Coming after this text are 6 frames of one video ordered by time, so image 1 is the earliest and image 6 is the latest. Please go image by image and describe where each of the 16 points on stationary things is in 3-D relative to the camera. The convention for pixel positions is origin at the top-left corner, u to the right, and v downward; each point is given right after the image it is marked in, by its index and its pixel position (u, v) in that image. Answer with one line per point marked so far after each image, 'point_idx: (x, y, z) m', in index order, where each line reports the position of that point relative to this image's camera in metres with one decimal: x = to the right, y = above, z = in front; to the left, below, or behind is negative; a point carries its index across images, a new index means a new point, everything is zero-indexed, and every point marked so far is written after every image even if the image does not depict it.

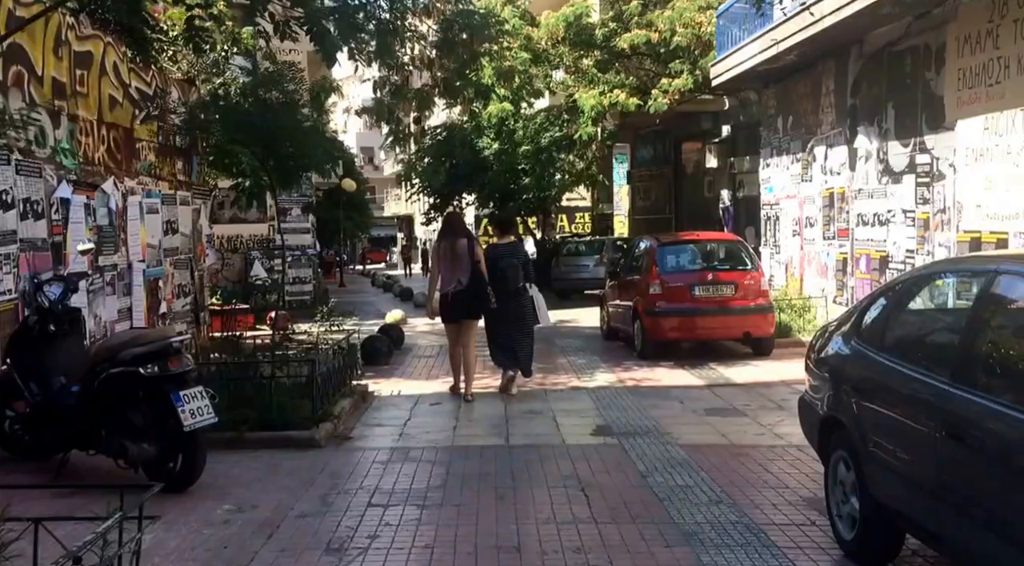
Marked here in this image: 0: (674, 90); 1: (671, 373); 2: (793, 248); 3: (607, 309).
0: (+2.9, +3.4, +18.9) m
1: (+1.7, -1.0, +11.4) m
2: (+3.8, +0.5, +14.2) m
3: (+1.4, -0.4, +15.4) m
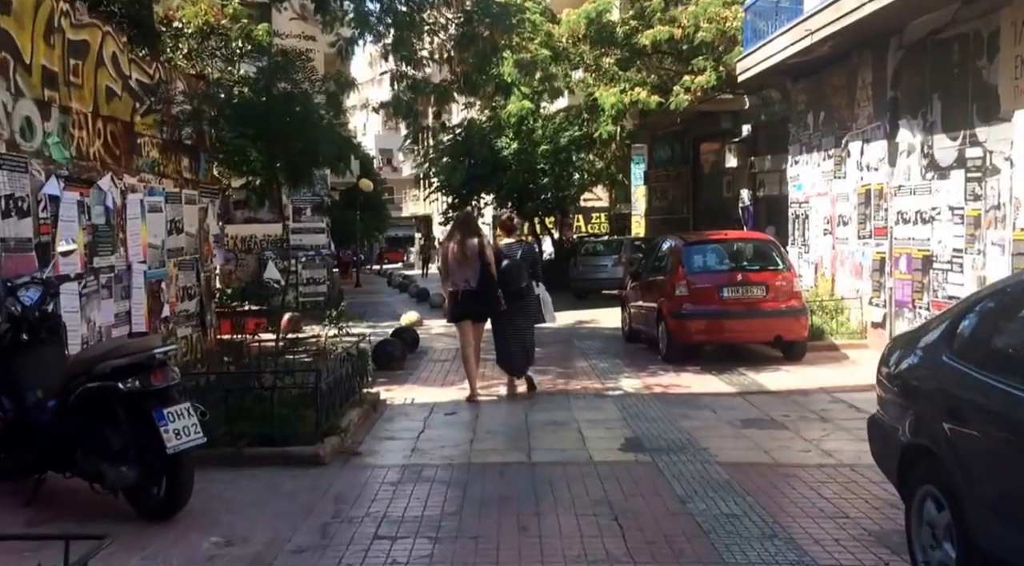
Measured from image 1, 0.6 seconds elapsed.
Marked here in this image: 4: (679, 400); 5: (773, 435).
0: (+3.2, +3.4, +18.2) m
1: (+1.9, -1.0, +10.7) m
2: (+4.0, +0.5, +13.5) m
3: (+1.7, -0.4, +14.8) m
4: (+1.5, -1.1, +9.6) m
5: (+1.9, -1.1, +7.8) m
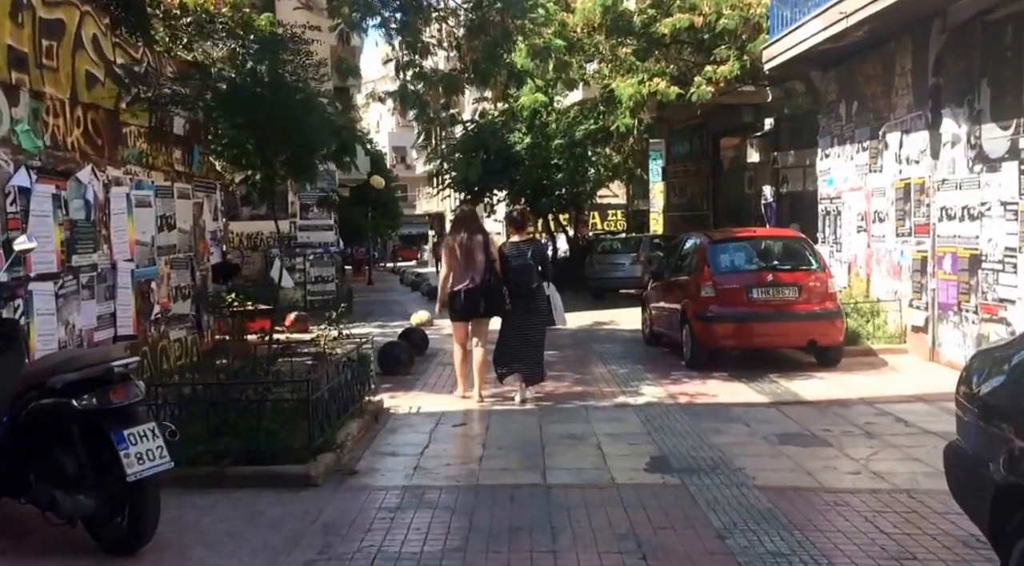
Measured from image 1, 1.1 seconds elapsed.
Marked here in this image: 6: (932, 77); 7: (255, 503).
0: (+3.5, +3.4, +17.5) m
1: (+2.0, -1.0, +10.0) m
2: (+4.2, +0.5, +12.7) m
3: (+1.8, -0.4, +14.1) m
4: (+1.6, -1.1, +8.8) m
5: (+2.0, -1.1, +7.0) m
6: (+4.2, +2.1, +10.5) m
7: (-1.5, -1.3, +6.2) m
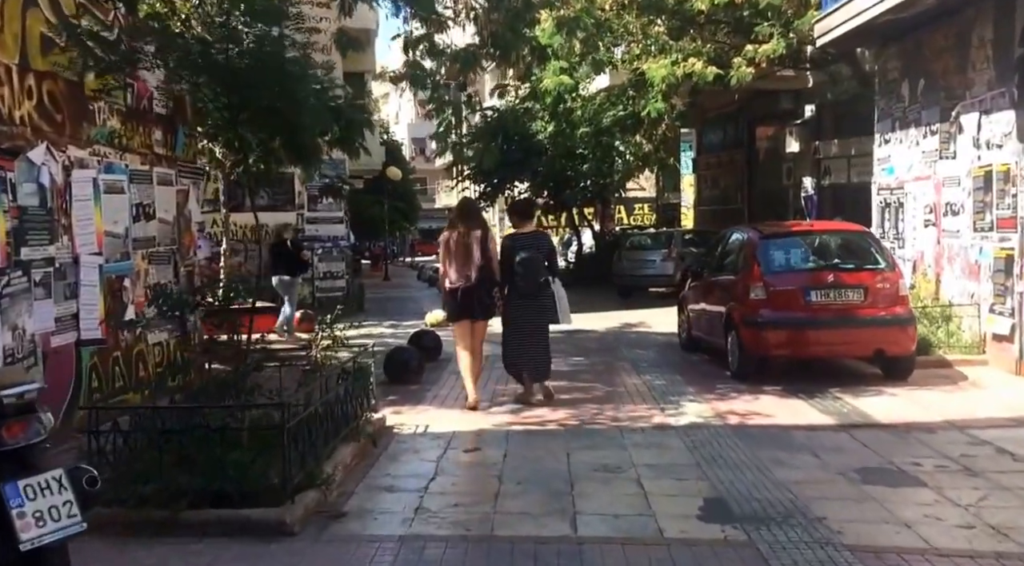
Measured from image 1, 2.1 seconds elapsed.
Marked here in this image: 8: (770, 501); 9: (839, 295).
0: (+3.8, +3.5, +16.1) m
1: (+2.2, -1.0, +8.6) m
2: (+4.4, +0.5, +11.3) m
3: (+2.1, -0.4, +12.7) m
4: (+1.8, -1.1, +7.5) m
5: (+2.2, -1.2, +5.7) m
6: (+4.4, +2.0, +9.1) m
7: (-1.4, -1.3, +4.9) m
8: (+1.4, -1.2, +5.7) m
9: (+2.9, -0.1, +9.4) m
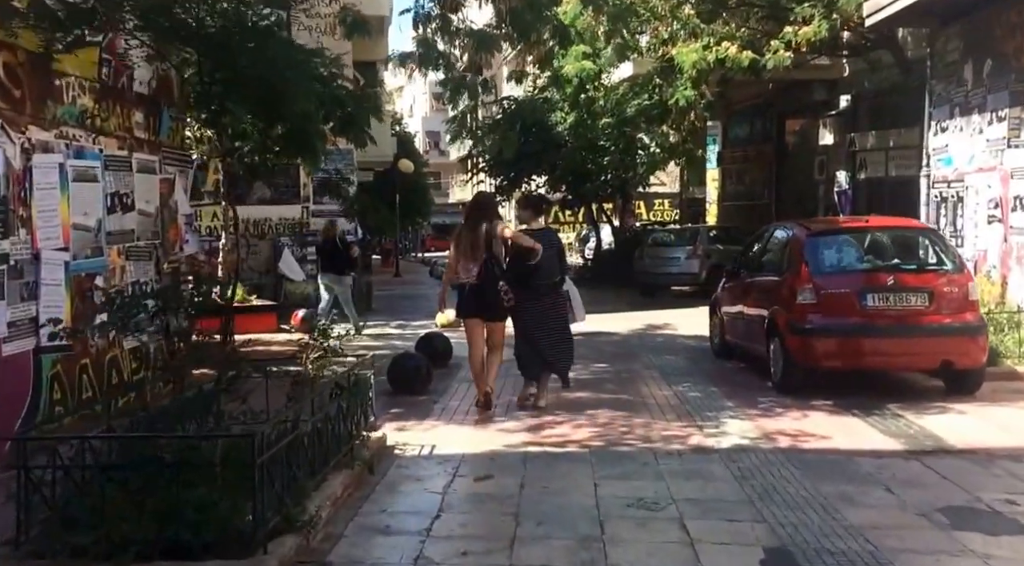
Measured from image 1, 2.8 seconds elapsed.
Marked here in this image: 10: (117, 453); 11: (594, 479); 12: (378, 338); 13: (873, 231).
0: (+4.1, +3.4, +15.0) m
1: (+2.4, -1.0, +7.6) m
2: (+4.6, +0.4, +10.3) m
3: (+2.3, -0.4, +11.7) m
4: (+1.9, -1.1, +6.5) m
5: (+2.2, -1.2, +4.7) m
6: (+4.6, +2.0, +8.1) m
7: (-1.3, -1.3, +3.9) m
8: (+1.5, -1.2, +4.7) m
9: (+3.1, -0.1, +8.4) m
10: (-1.8, -0.7, +4.9) m
11: (+0.5, -1.2, +6.2) m
12: (-1.7, -0.7, +13.4) m
13: (+3.1, +0.4, +8.9) m
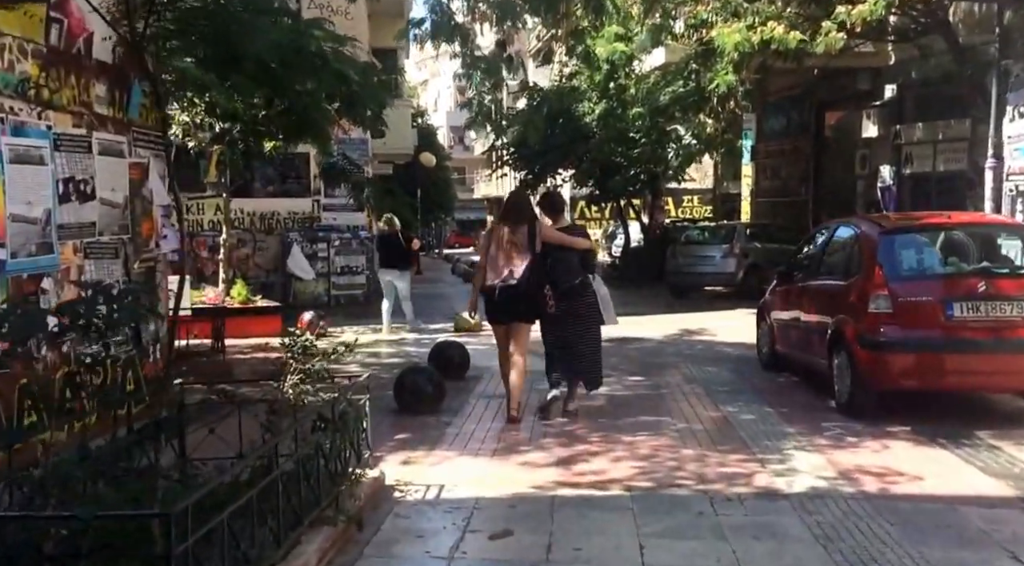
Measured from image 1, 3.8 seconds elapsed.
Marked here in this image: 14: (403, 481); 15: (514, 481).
0: (+4.4, +3.4, +13.6) m
1: (+2.5, -1.1, +6.3) m
2: (+4.8, +0.4, +8.9) m
3: (+2.5, -0.4, +10.4) m
4: (+2.0, -1.2, +5.2) m
5: (+2.3, -1.3, +3.4) m
6: (+4.7, +1.9, +6.7) m
7: (-1.2, -1.3, +2.7) m
8: (+1.6, -1.3, +3.4) m
9: (+3.2, -0.2, +7.0) m
10: (-1.7, -0.8, +3.7) m
11: (+0.6, -1.2, +5.0) m
12: (-1.4, -0.7, +12.2) m
13: (+3.3, +0.4, +7.5) m
14: (-0.6, -1.1, +6.1) m
15: (0.0, -1.2, +6.1) m
